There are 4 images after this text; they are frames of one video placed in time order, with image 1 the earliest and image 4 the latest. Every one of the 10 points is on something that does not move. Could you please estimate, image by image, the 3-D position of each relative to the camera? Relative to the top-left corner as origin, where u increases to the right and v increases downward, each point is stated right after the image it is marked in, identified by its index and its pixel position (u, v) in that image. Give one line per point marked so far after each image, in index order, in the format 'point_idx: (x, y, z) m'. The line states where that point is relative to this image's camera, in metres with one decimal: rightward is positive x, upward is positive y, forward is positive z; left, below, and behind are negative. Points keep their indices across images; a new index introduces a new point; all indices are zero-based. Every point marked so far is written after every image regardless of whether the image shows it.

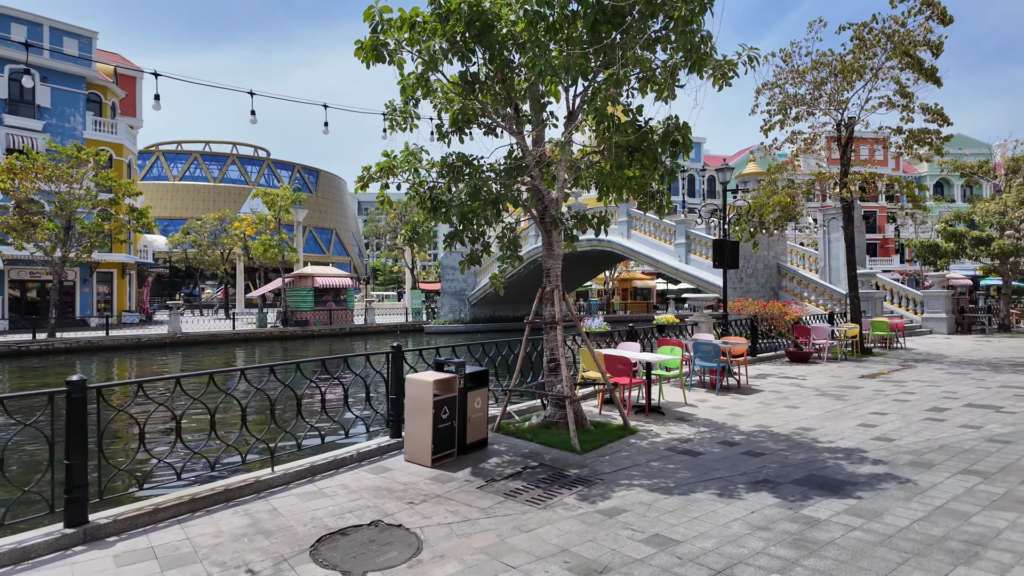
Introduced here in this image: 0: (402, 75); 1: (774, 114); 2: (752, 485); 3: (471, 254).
0: (-1.2, +2.3, +6.4) m
1: (+7.2, +4.7, +16.3) m
2: (+2.0, -1.7, +5.0) m
3: (-0.5, +0.4, +7.0) m
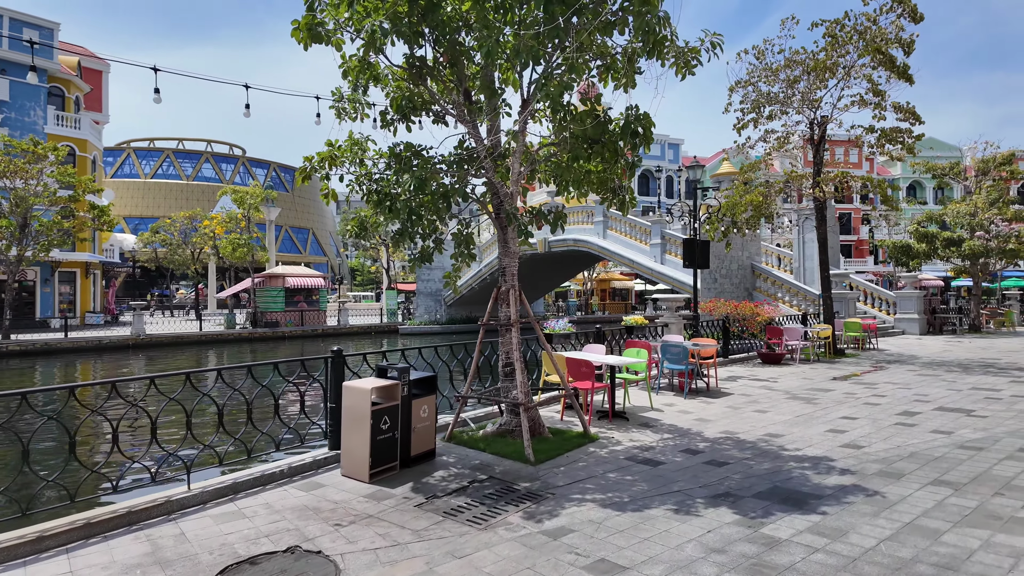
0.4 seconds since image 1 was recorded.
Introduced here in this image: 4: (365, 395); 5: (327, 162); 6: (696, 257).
0: (-1.7, +2.3, +6.0) m
1: (+6.4, +4.7, +16.1) m
2: (+1.6, -1.7, +4.7) m
3: (-1.0, +0.4, +6.6) m
4: (-1.3, -0.9, +5.1) m
5: (-1.9, +1.3, +6.2) m
6: (+3.6, +0.6, +11.5) m
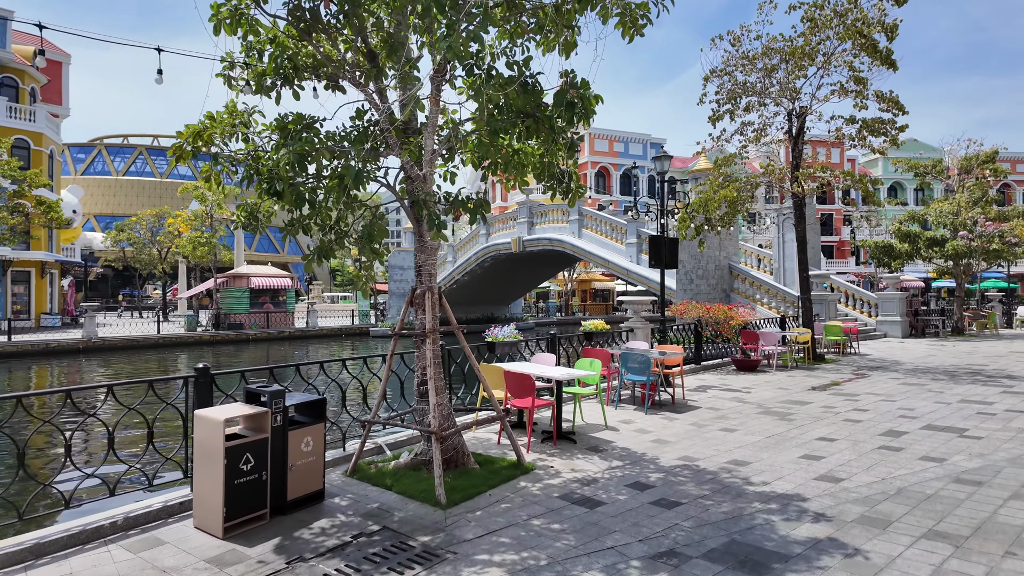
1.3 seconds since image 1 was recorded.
0: (-2.4, +2.3, +4.9) m
1: (+5.4, +4.7, +15.2) m
2: (+0.8, -1.7, +3.7) m
3: (-1.7, +0.4, +5.5) m
4: (-2.0, -0.9, +4.0) m
5: (-2.7, +1.3, +5.1) m
6: (+2.7, +0.6, +10.6) m
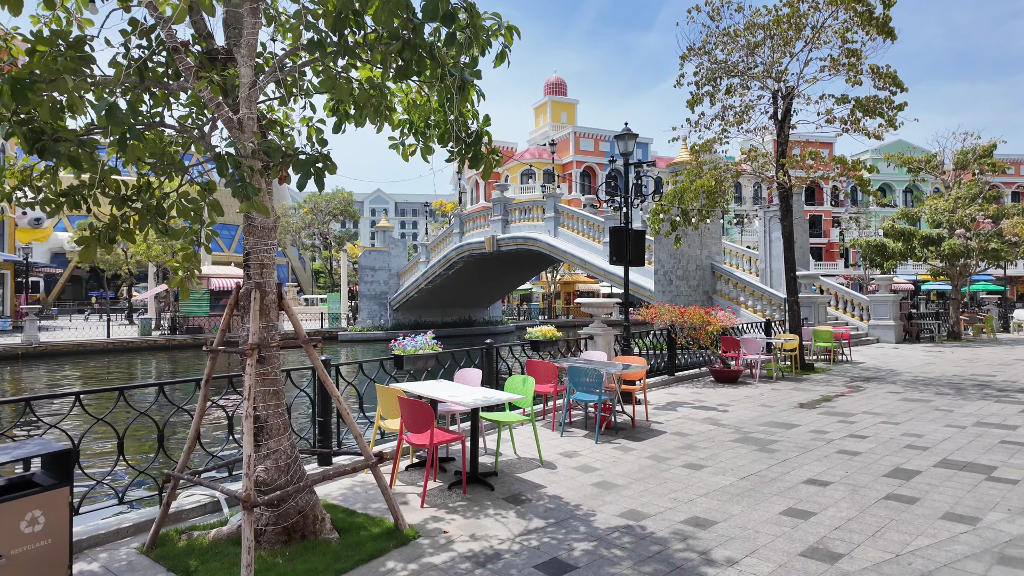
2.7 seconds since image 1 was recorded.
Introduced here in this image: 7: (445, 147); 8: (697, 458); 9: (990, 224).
0: (-3.3, +2.3, +3.3) m
1: (+4.4, +4.7, +13.8) m
2: (0.0, -1.7, +2.1) m
3: (-2.6, +0.4, +3.9) m
4: (-2.8, -0.9, +2.4) m
5: (-3.5, +1.3, +3.6) m
6: (+1.8, +0.6, +9.1) m
7: (-0.5, +1.1, +4.8) m
8: (+1.9, -1.7, +6.1) m
9: (+15.6, +2.1, +19.5) m
